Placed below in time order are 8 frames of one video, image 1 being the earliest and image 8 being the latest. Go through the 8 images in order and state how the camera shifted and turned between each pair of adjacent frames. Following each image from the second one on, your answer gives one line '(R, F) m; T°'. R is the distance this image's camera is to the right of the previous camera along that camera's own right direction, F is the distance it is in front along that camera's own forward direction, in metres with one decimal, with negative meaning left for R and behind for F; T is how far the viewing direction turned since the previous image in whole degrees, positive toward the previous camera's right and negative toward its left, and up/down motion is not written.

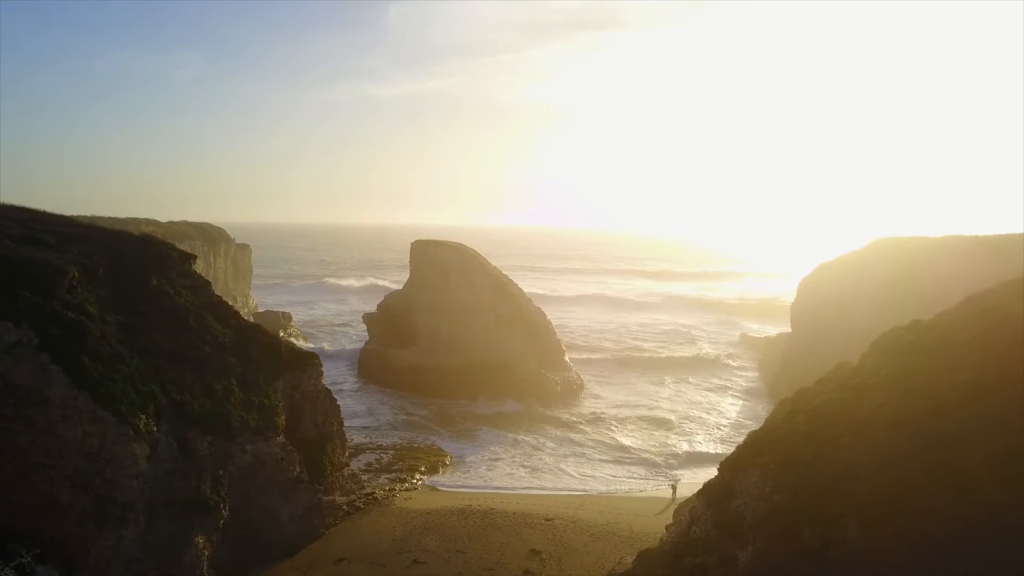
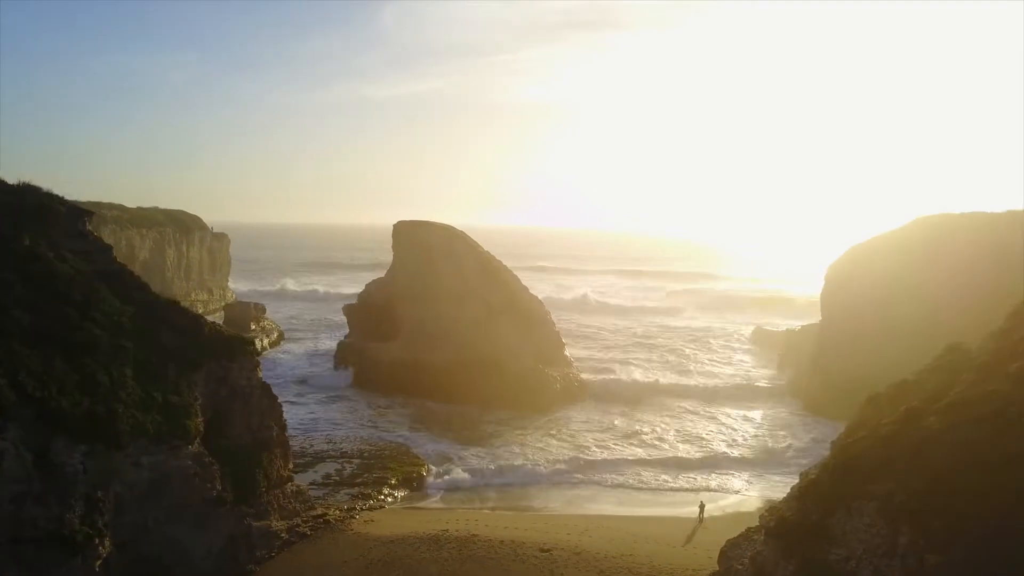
(+0.2, +3.5) m; 0°
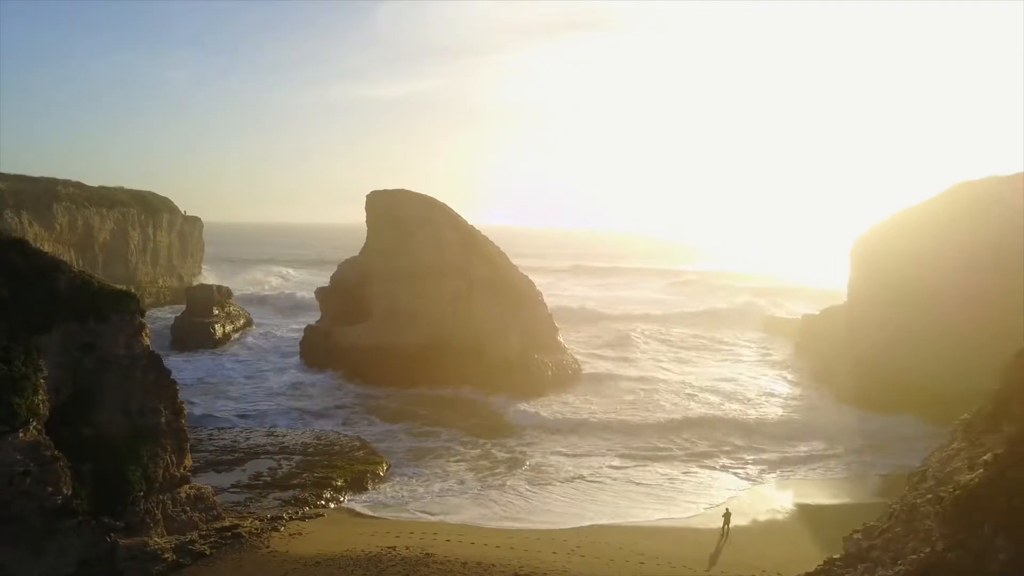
(+0.4, +3.2) m; 0°
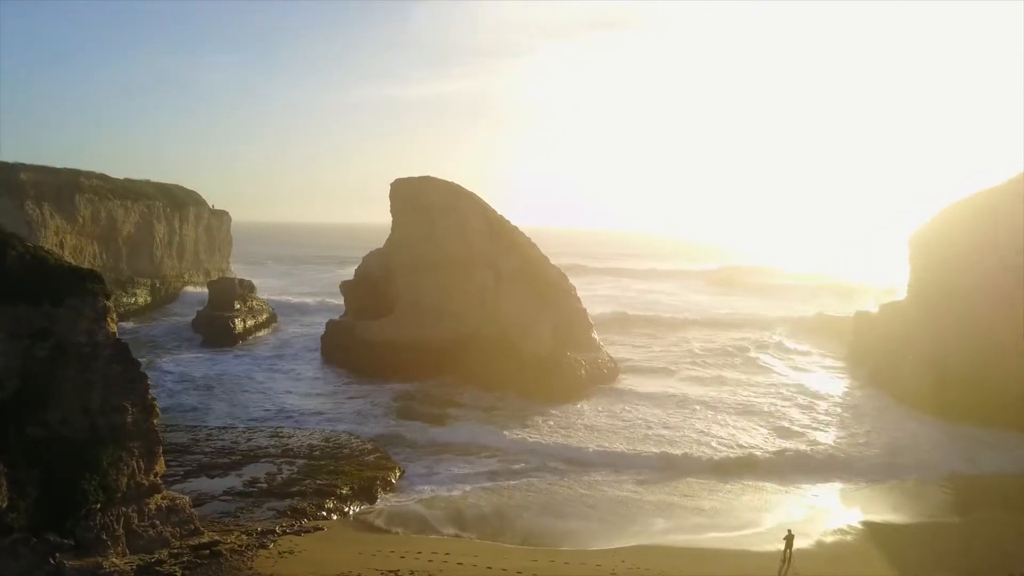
(+0.1, +1.6) m; -3°
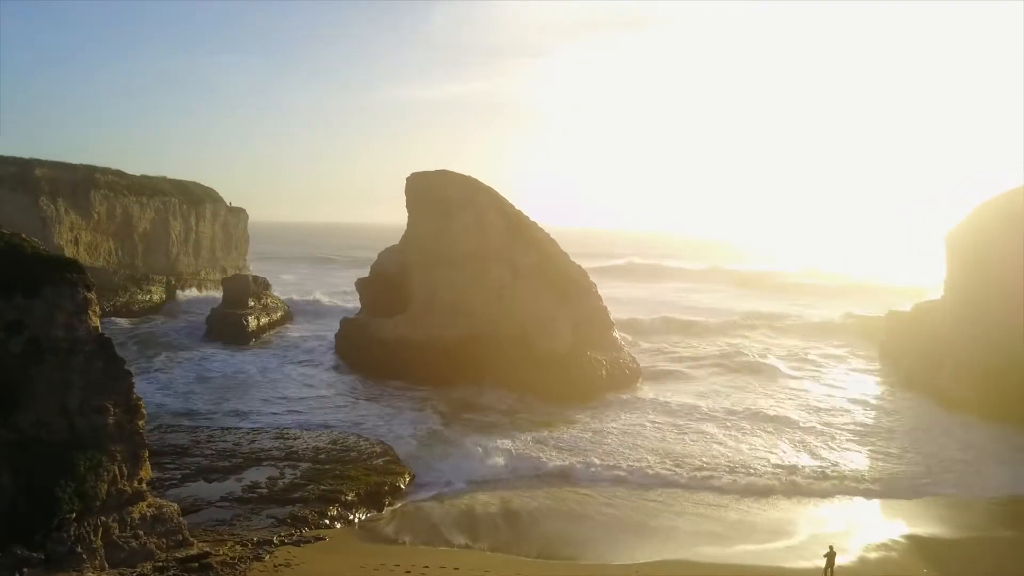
(+0.1, +0.8) m; -2°
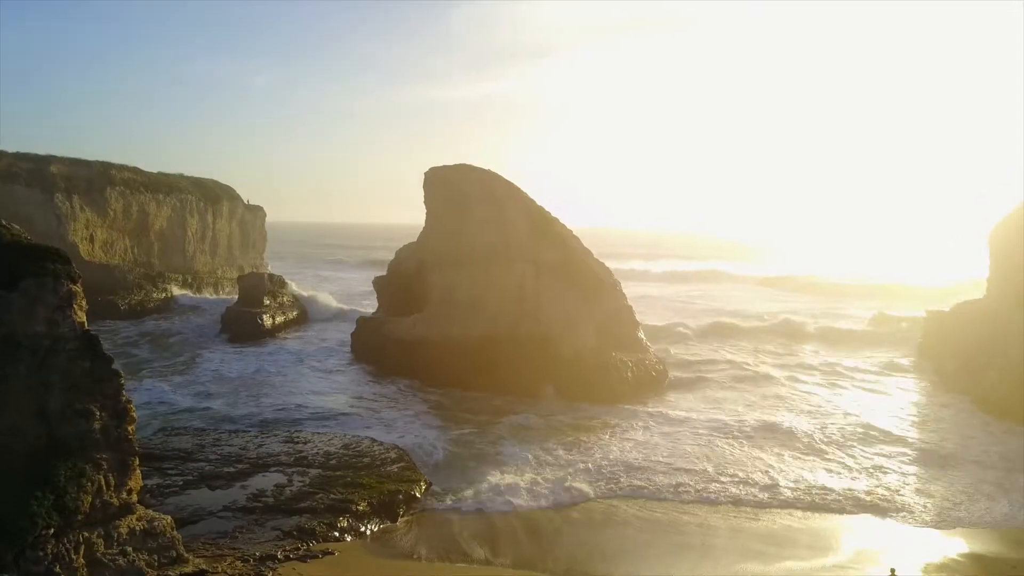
(-0.1, +0.8) m; -1°
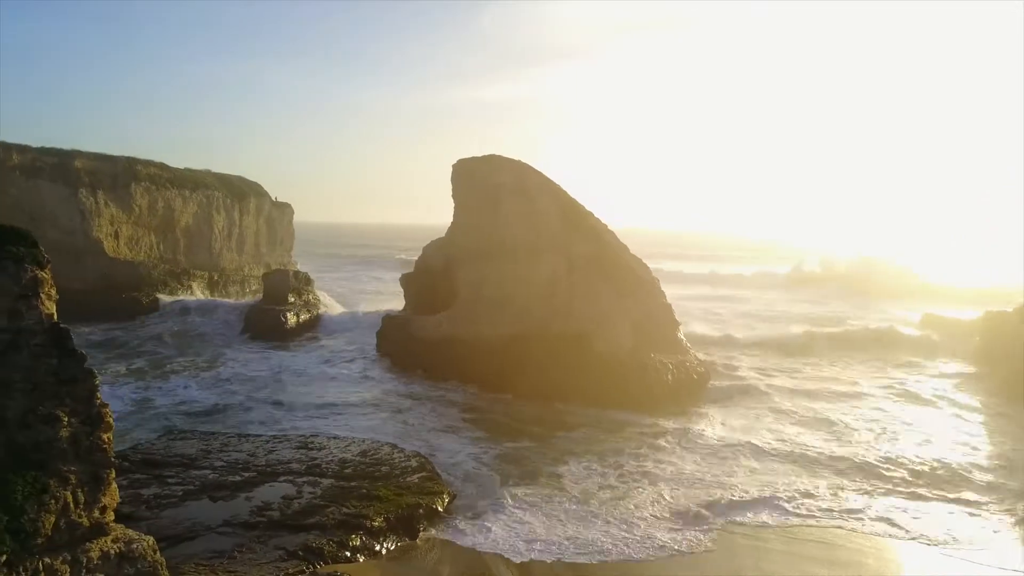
(0.0, +1.1) m; -2°
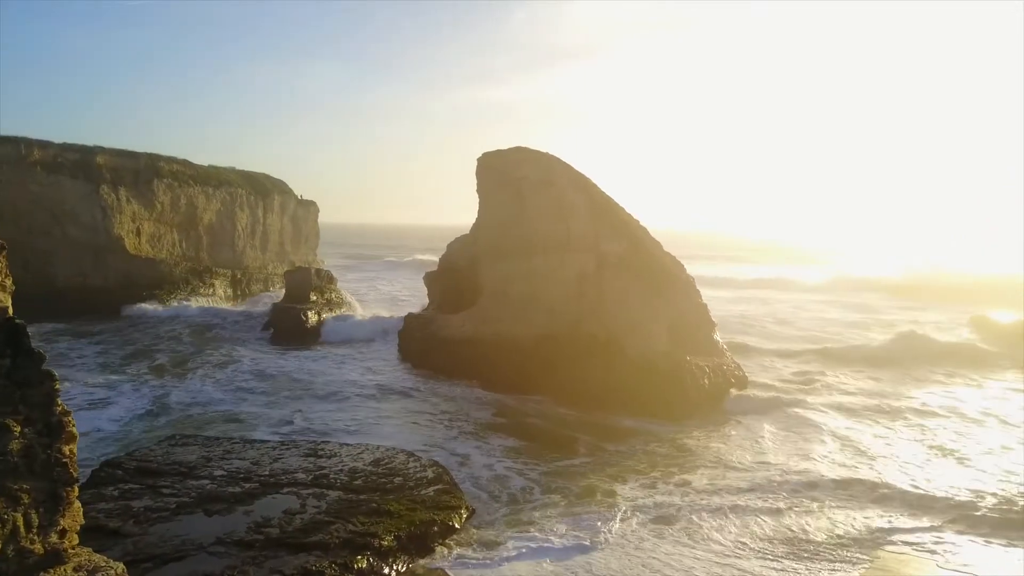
(0.0, +1.0) m; -2°
